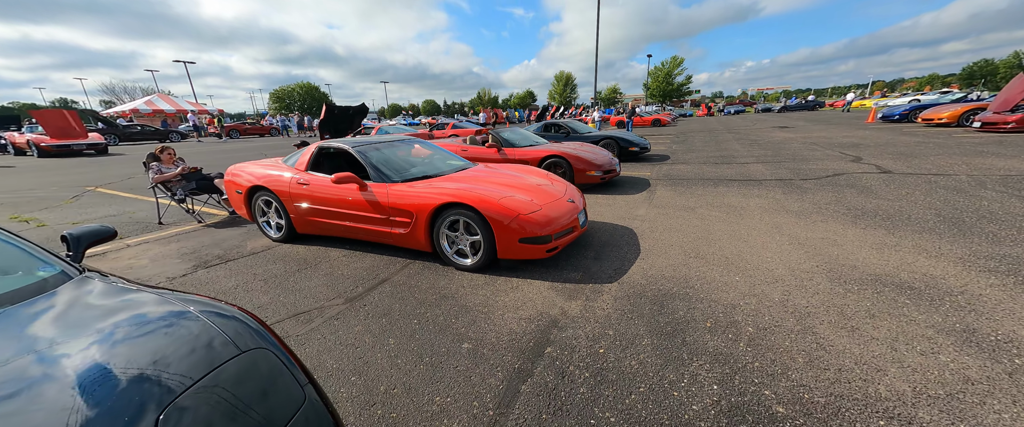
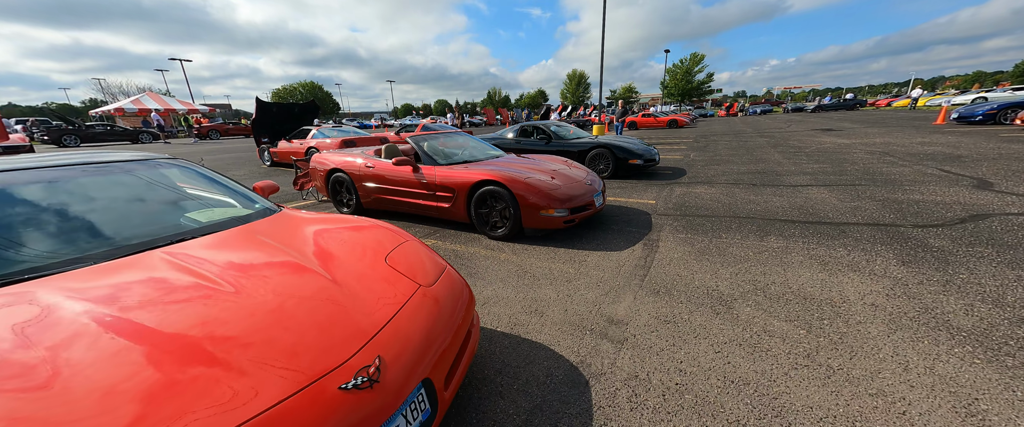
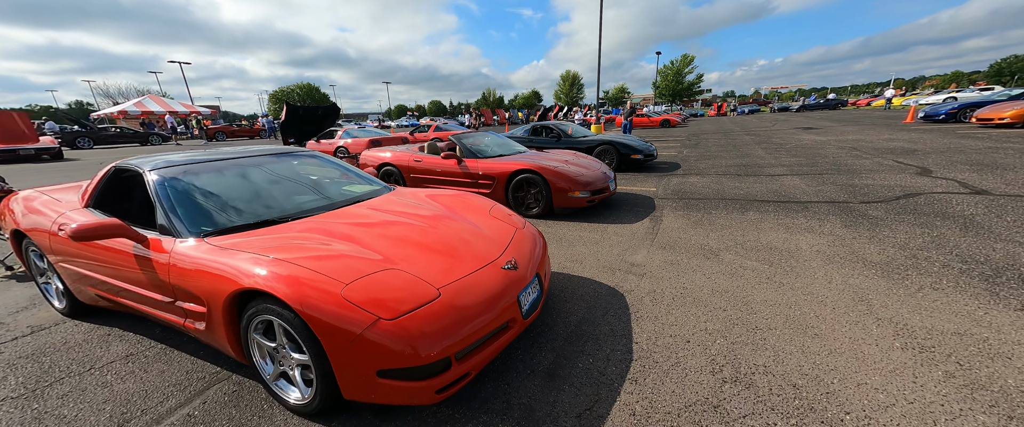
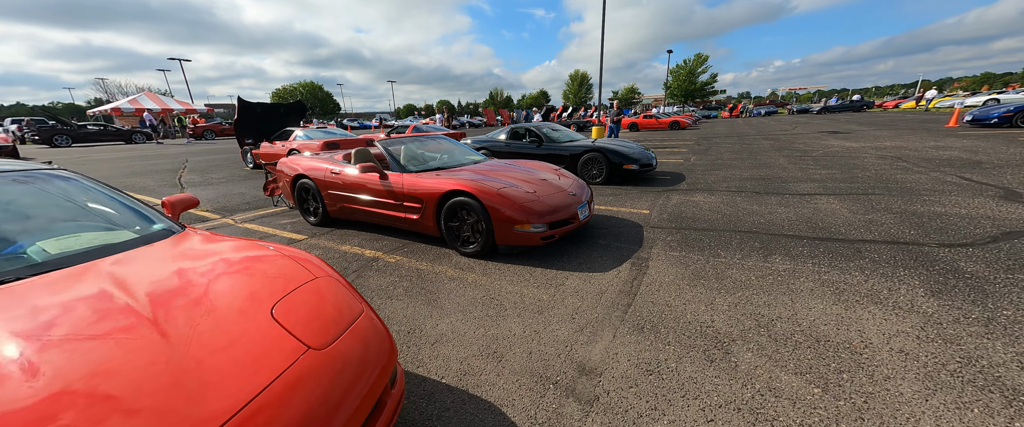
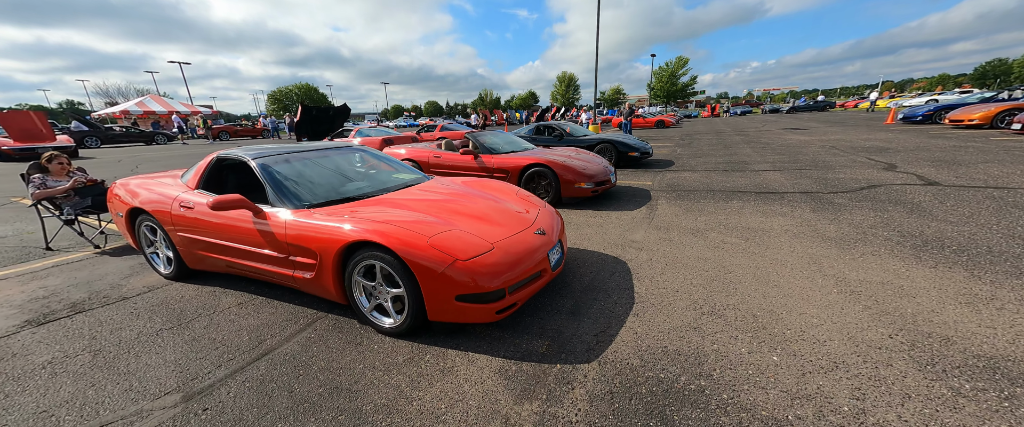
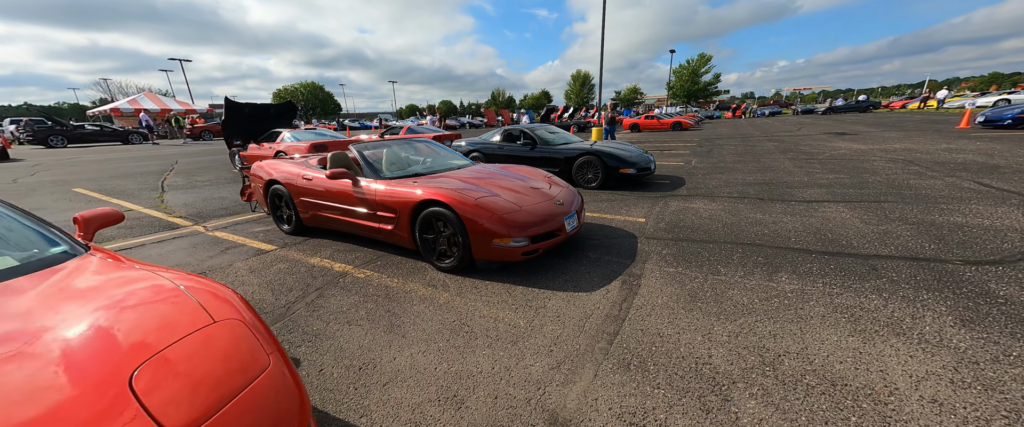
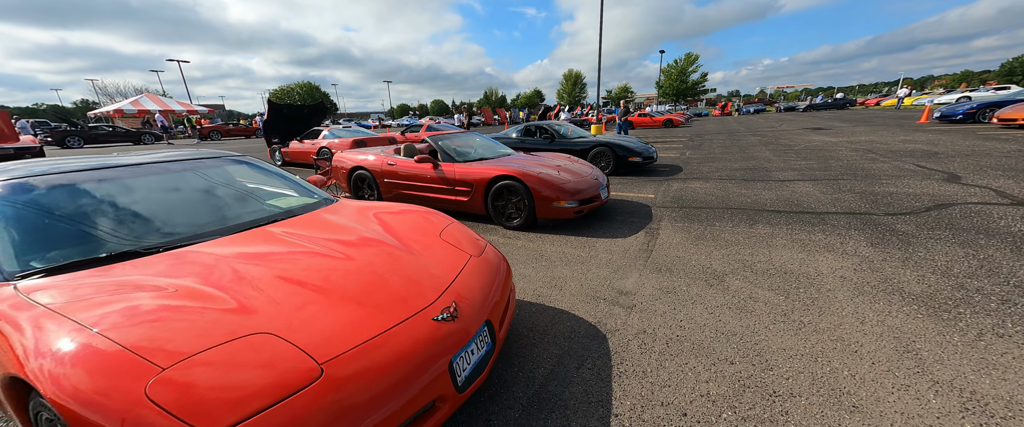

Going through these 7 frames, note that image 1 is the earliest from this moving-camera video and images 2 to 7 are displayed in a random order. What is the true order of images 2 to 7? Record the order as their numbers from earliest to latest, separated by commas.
5, 3, 7, 2, 4, 6
